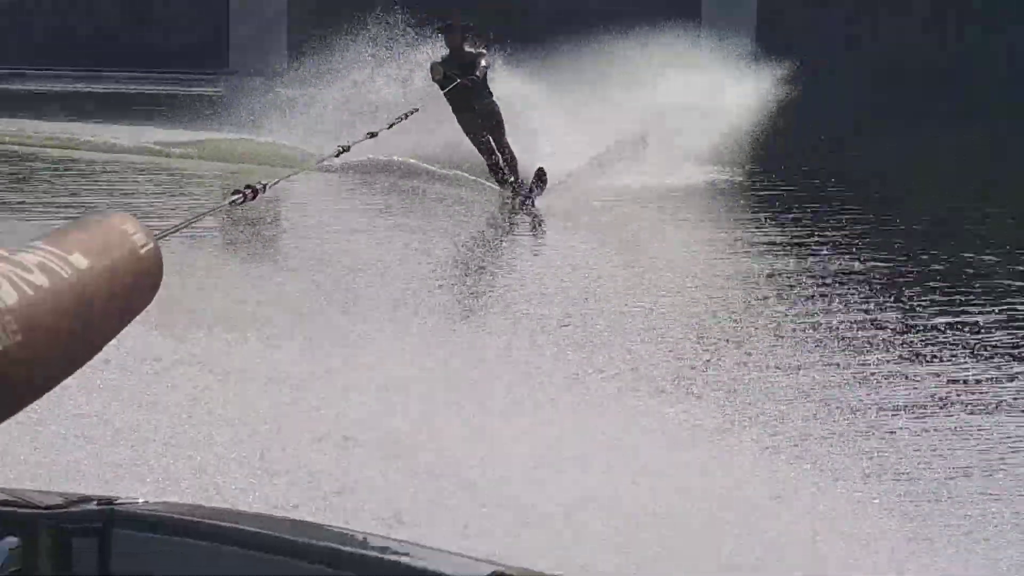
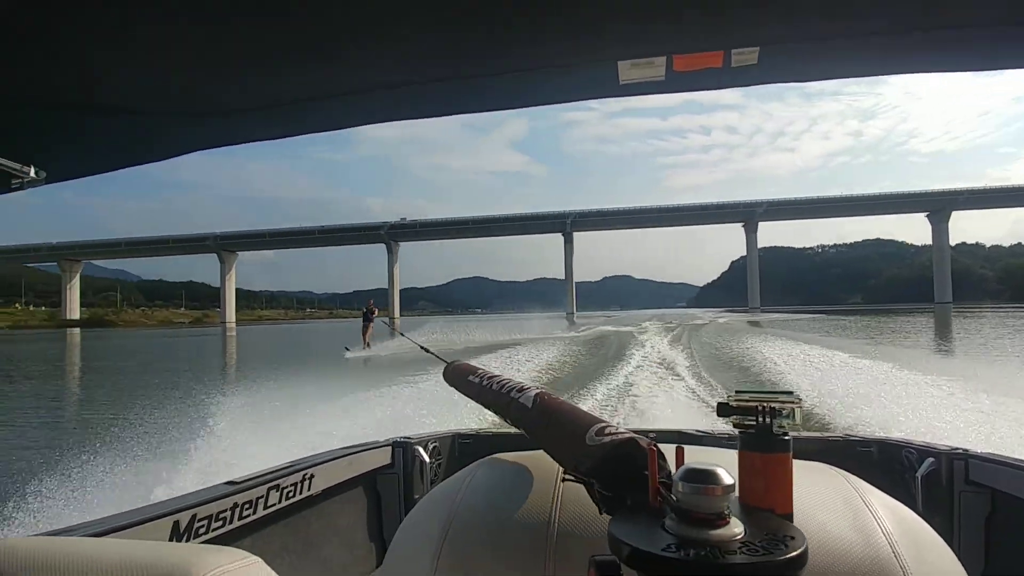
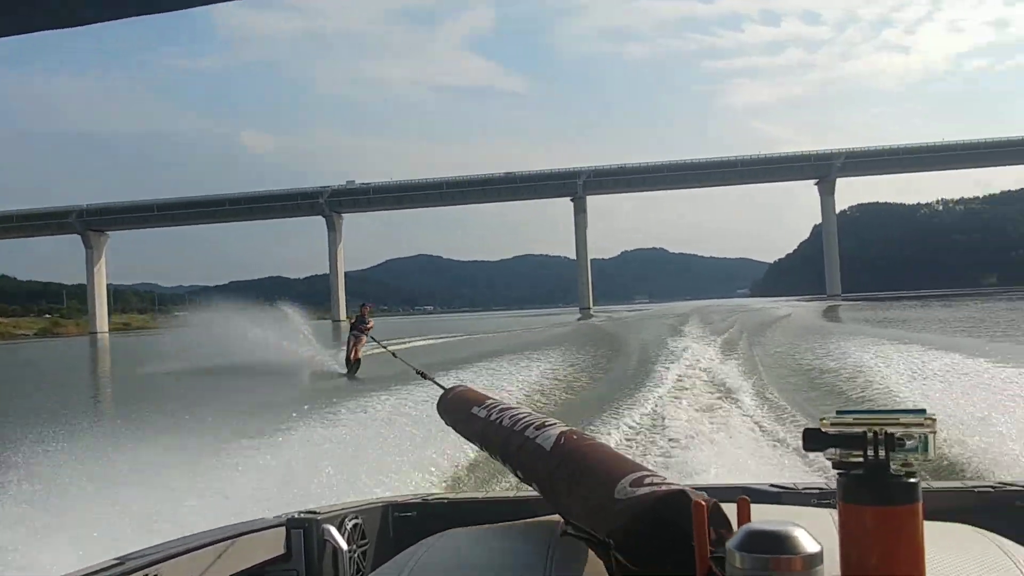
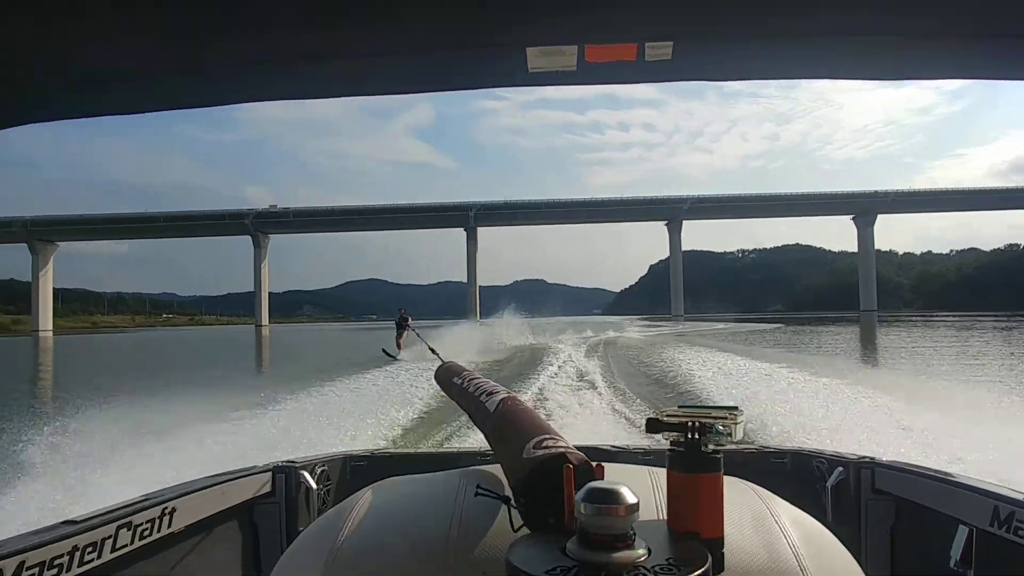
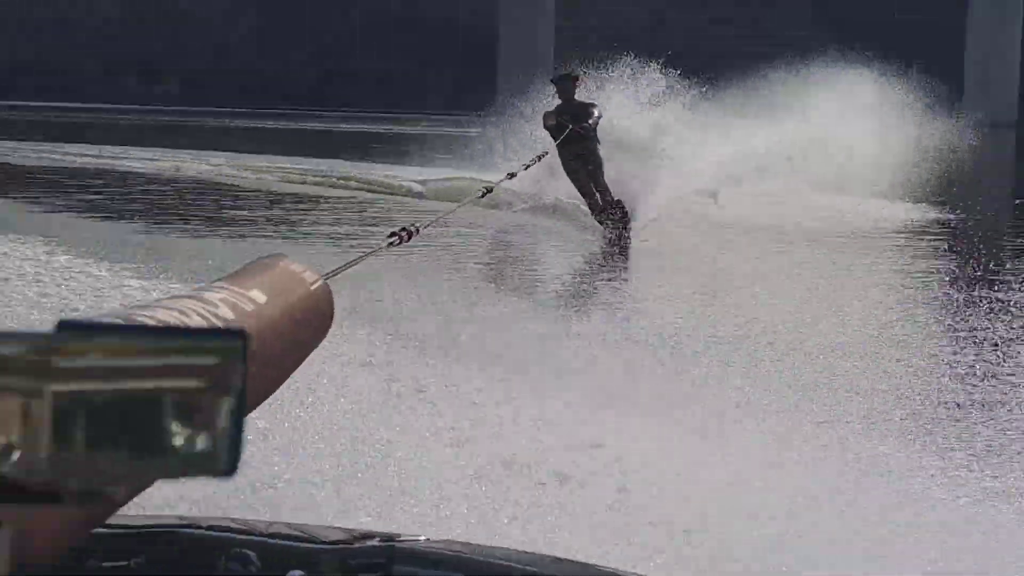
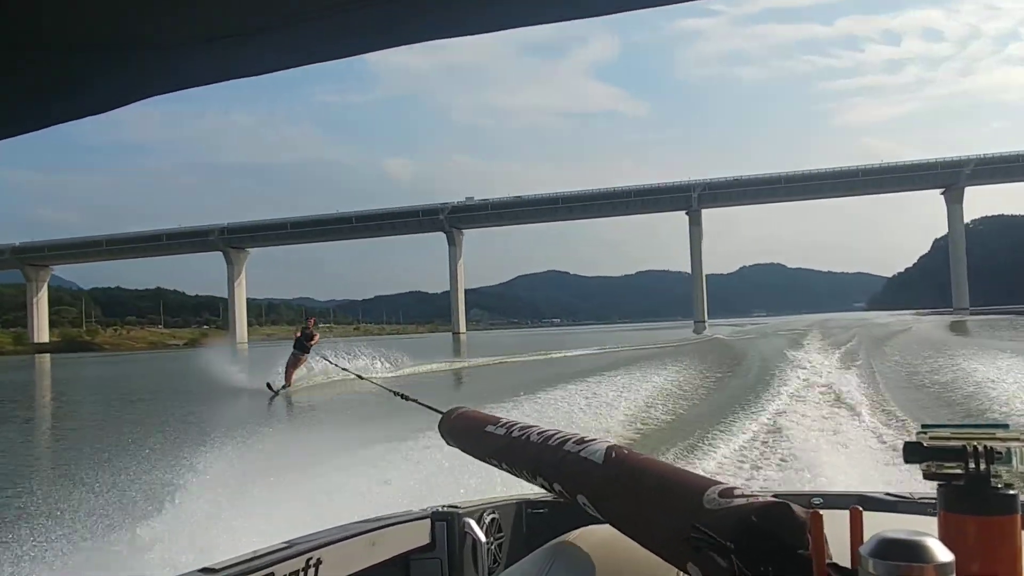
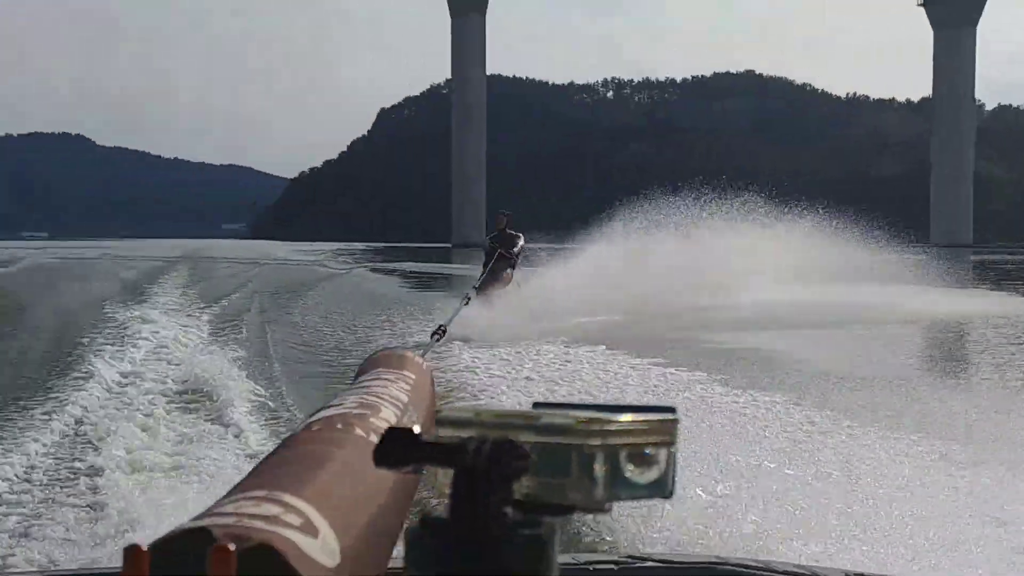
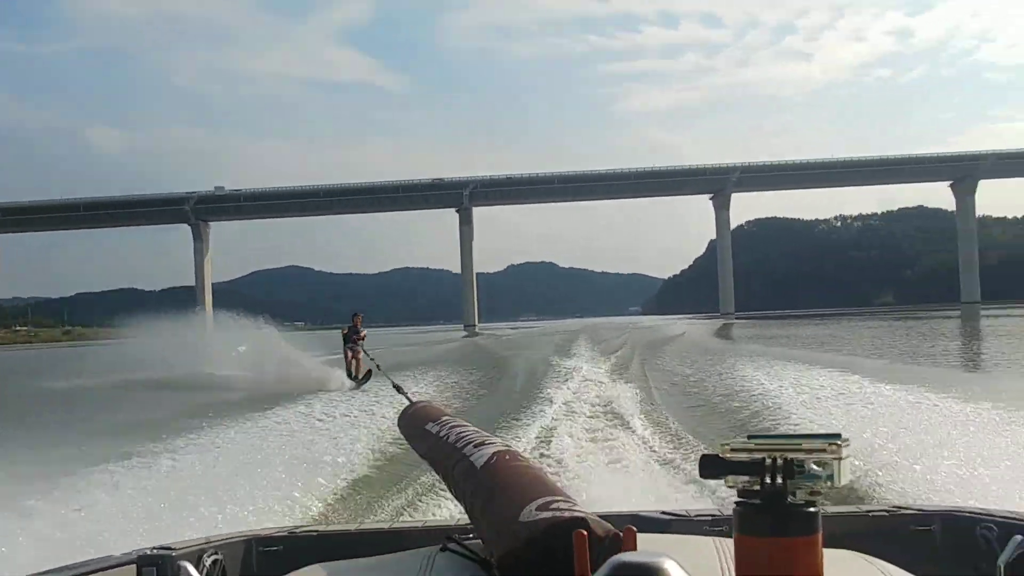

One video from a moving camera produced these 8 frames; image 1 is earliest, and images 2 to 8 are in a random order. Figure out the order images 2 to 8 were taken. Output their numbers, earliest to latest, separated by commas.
5, 7, 4, 2, 6, 3, 8
